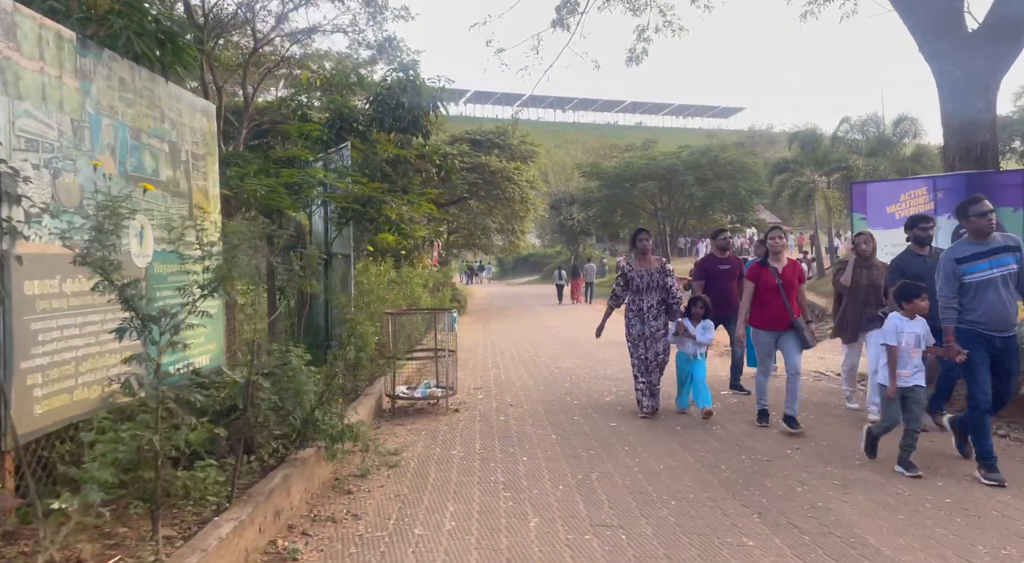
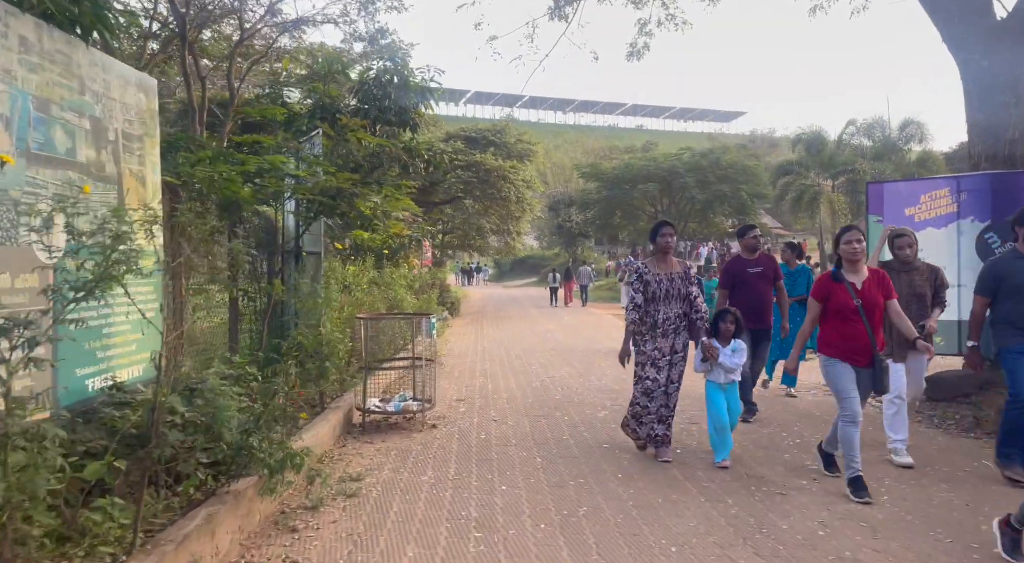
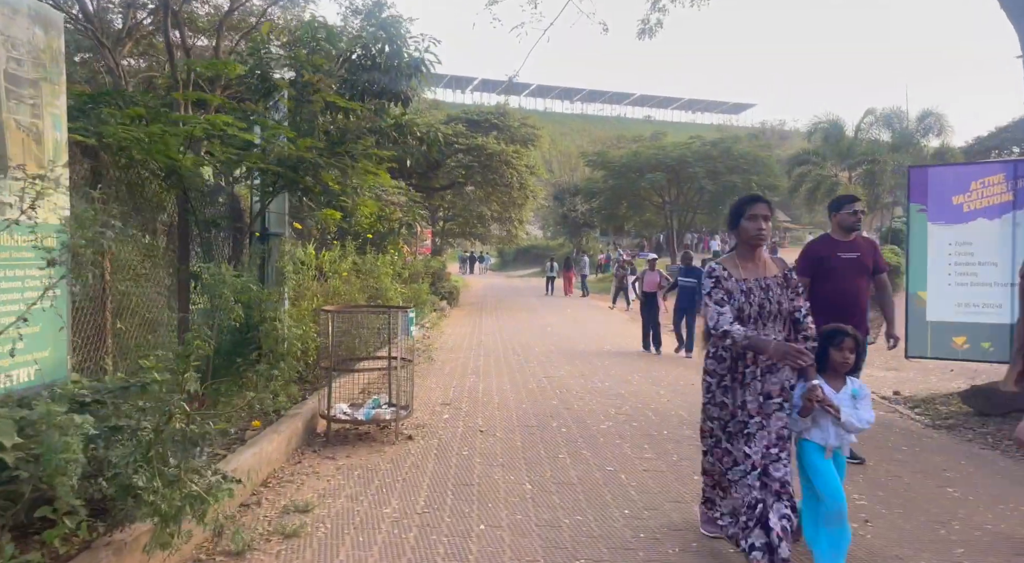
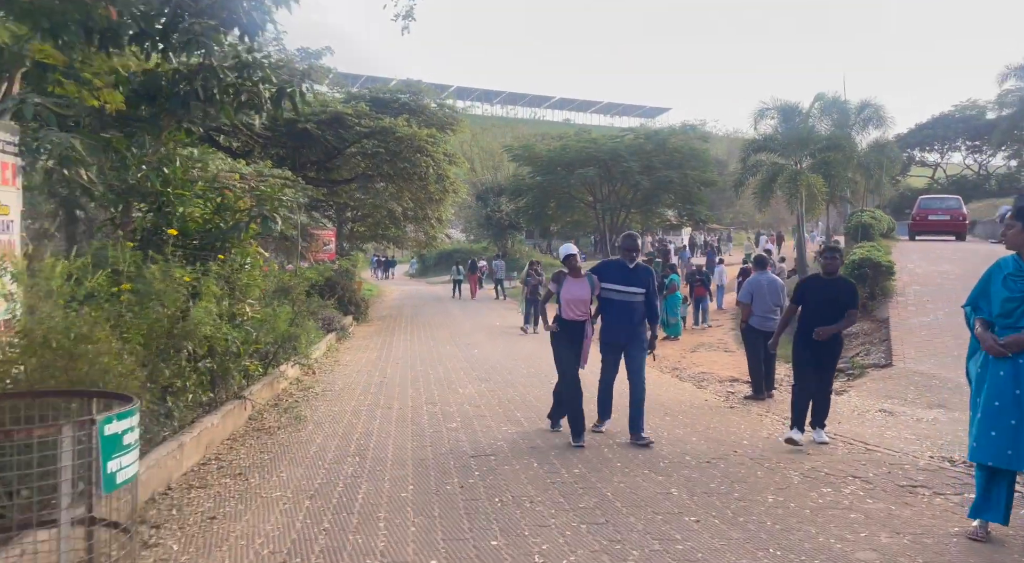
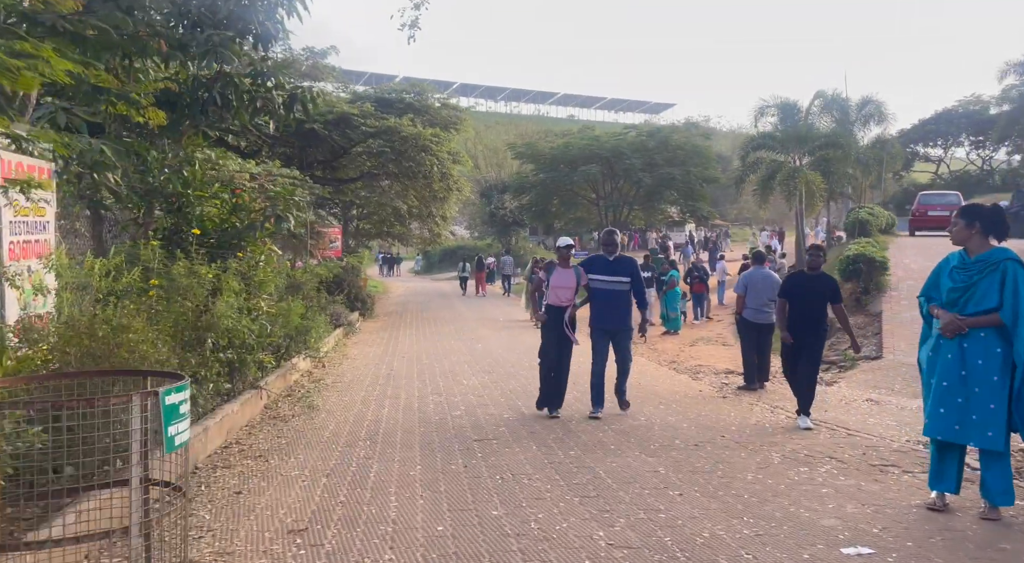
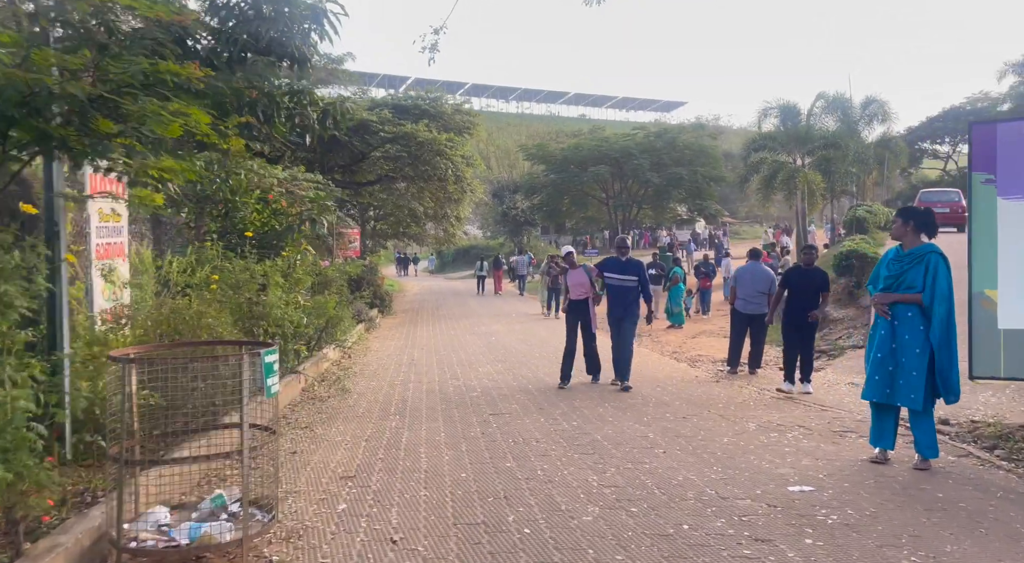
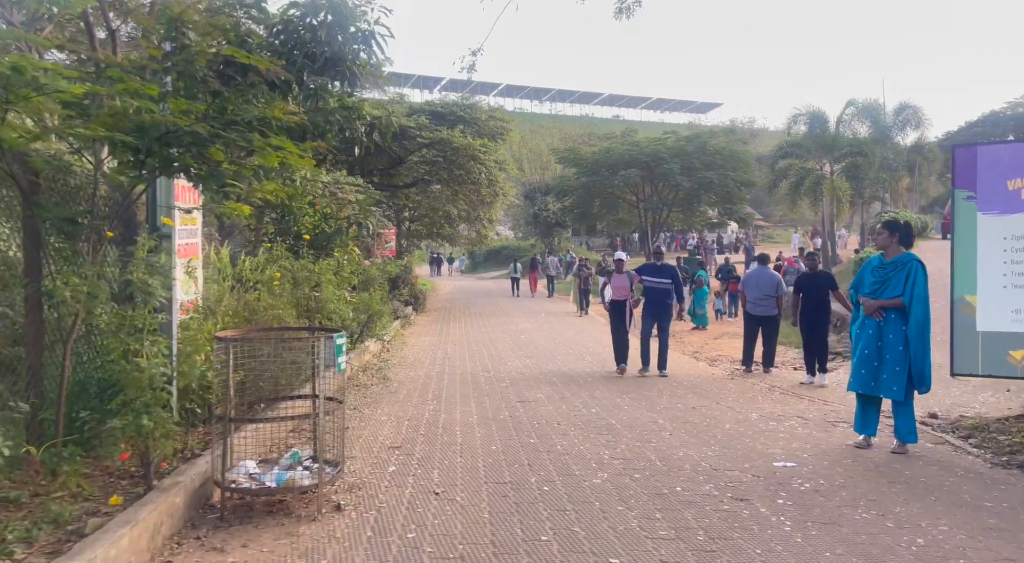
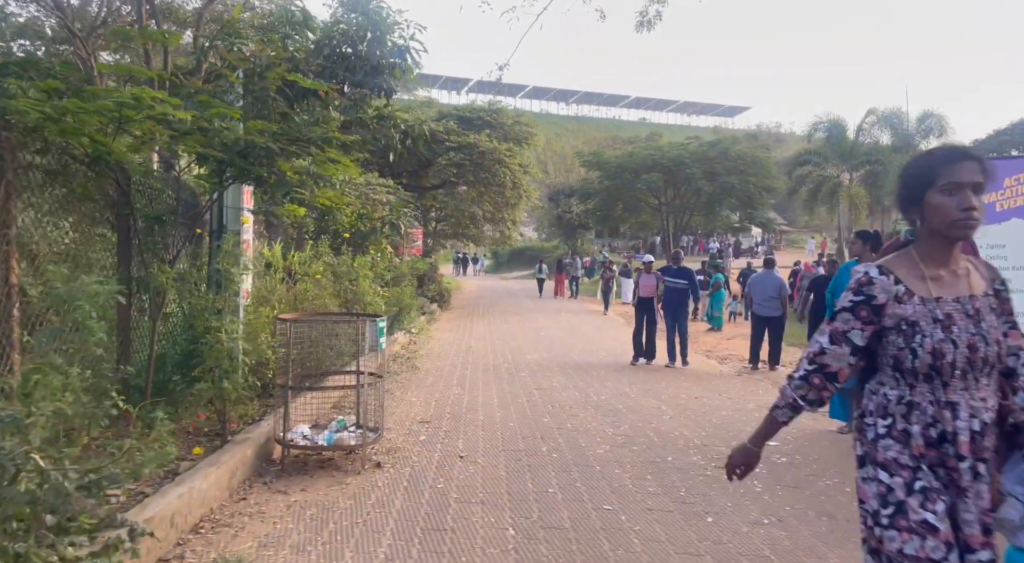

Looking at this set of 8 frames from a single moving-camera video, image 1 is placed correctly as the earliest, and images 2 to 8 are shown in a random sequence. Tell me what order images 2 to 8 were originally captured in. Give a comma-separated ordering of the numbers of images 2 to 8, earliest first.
2, 3, 8, 7, 6, 5, 4
